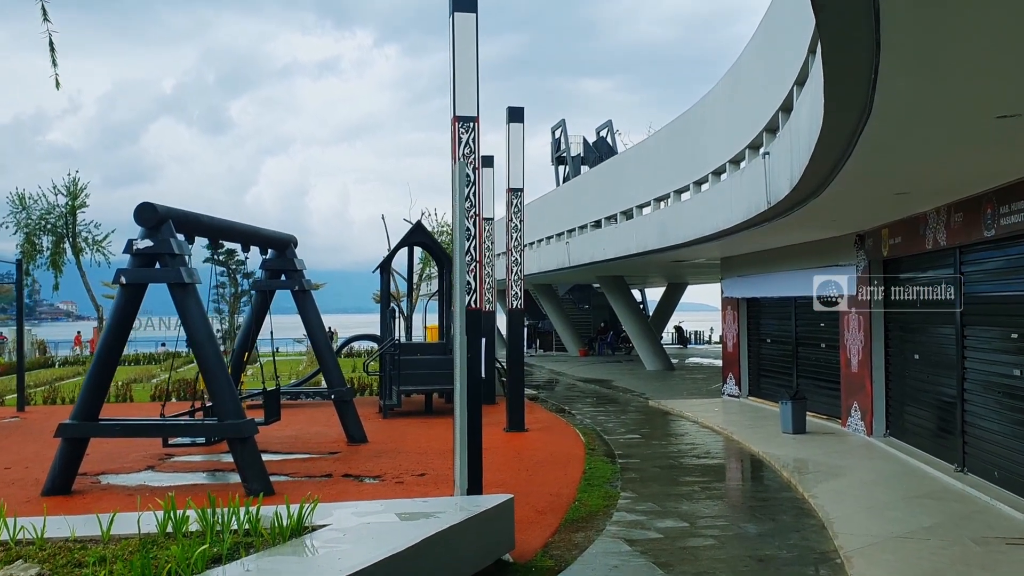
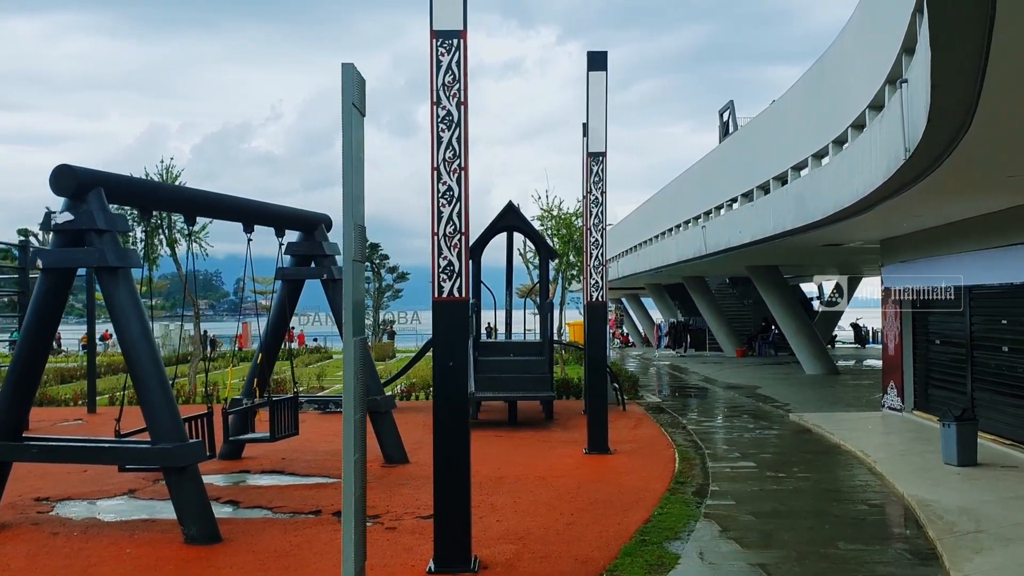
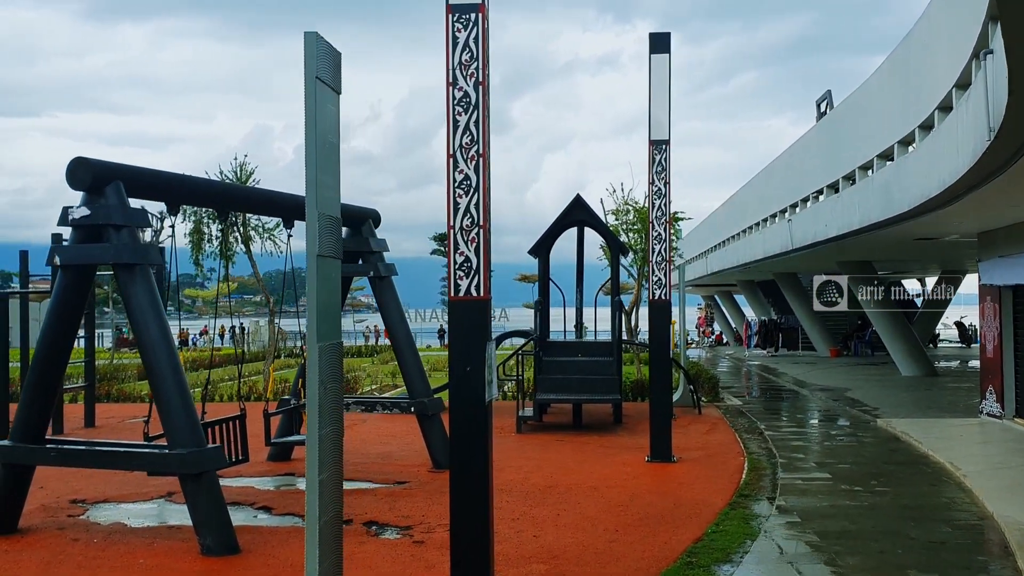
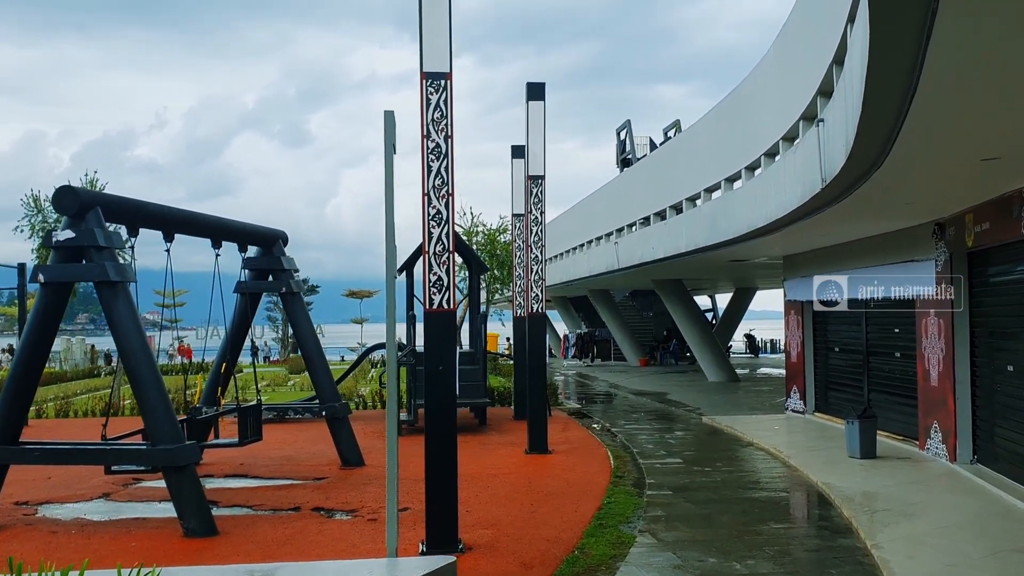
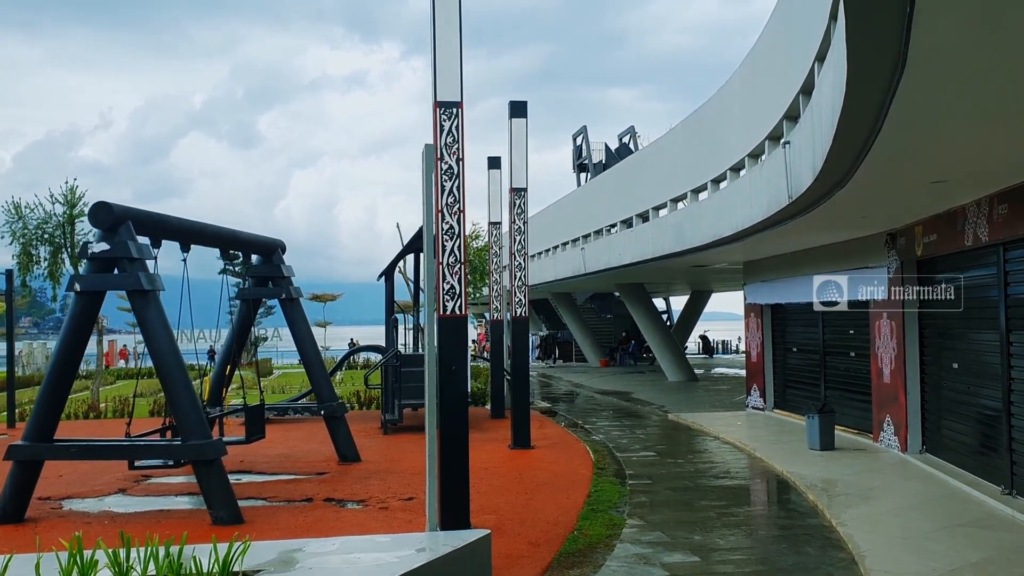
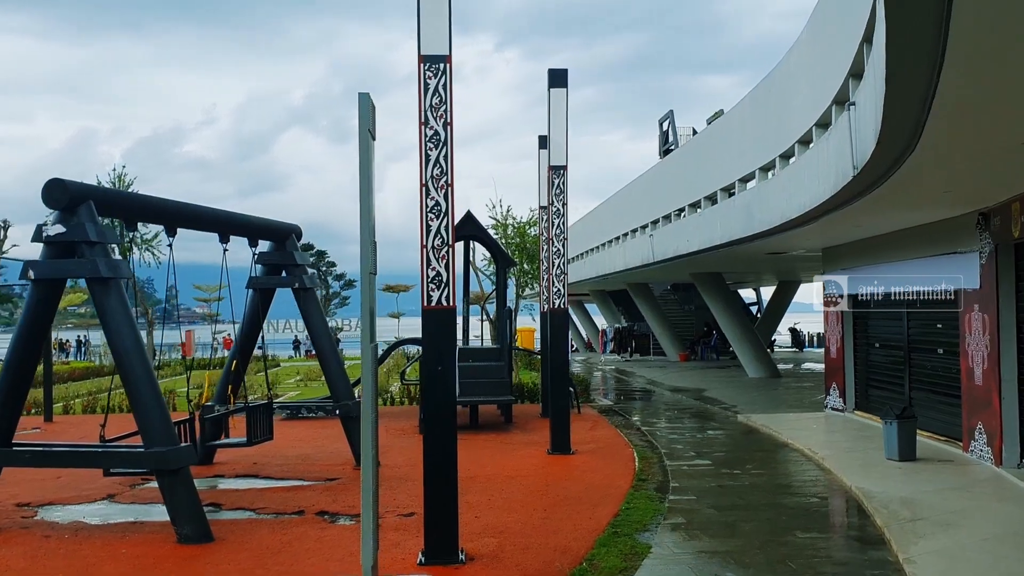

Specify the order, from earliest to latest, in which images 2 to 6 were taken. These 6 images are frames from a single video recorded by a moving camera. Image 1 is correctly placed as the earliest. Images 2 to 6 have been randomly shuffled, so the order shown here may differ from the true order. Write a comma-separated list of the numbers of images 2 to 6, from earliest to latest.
5, 4, 6, 2, 3
